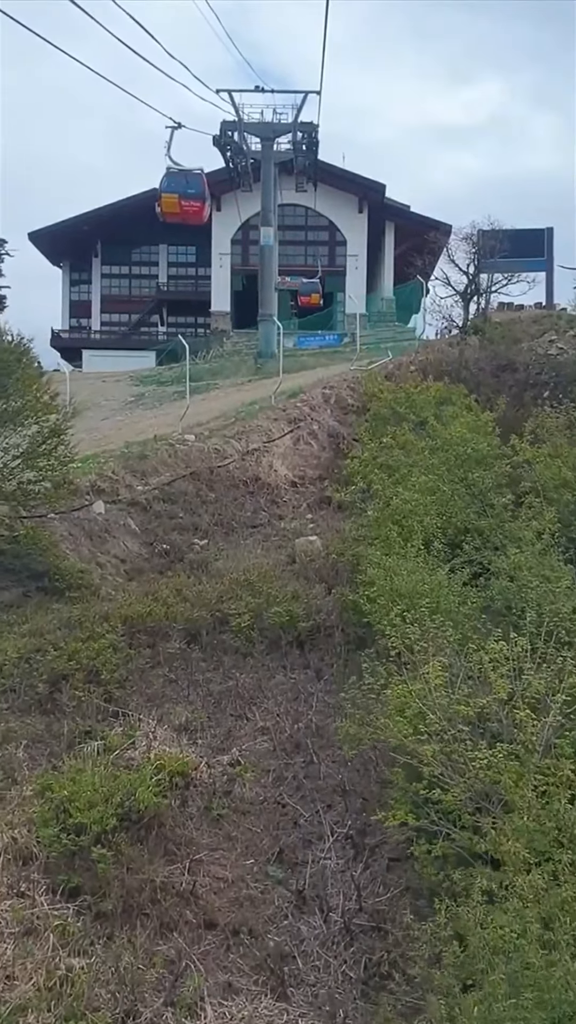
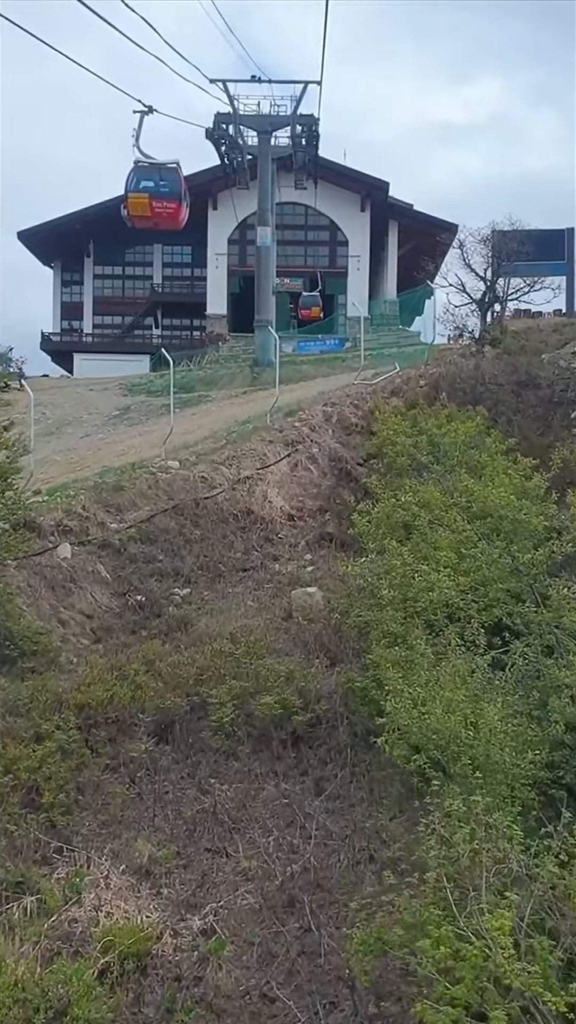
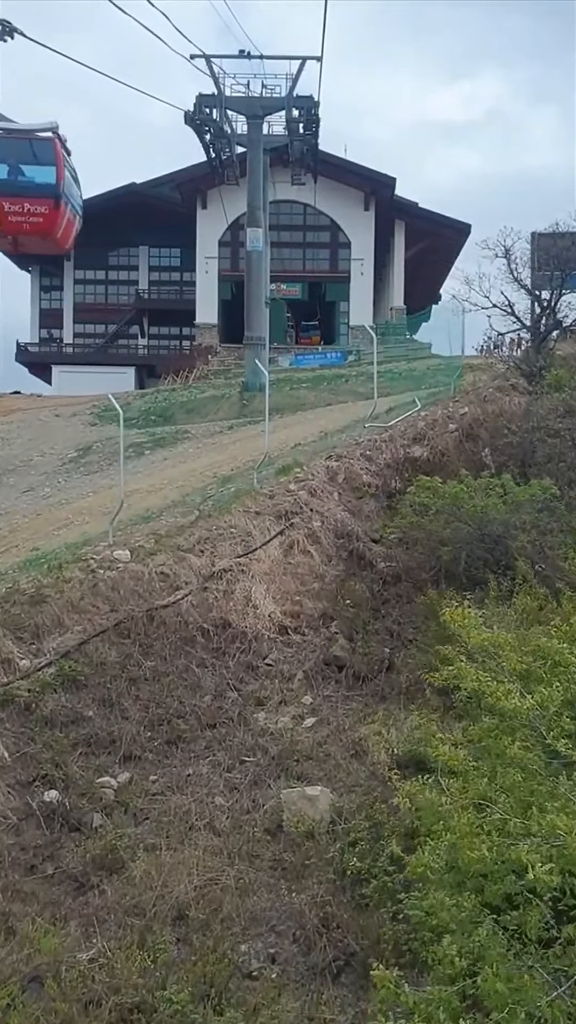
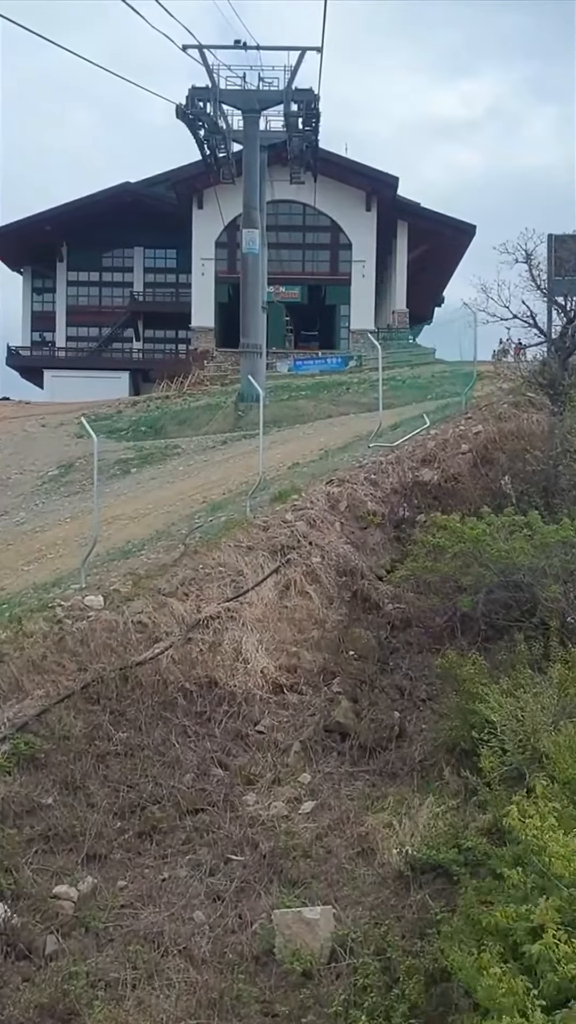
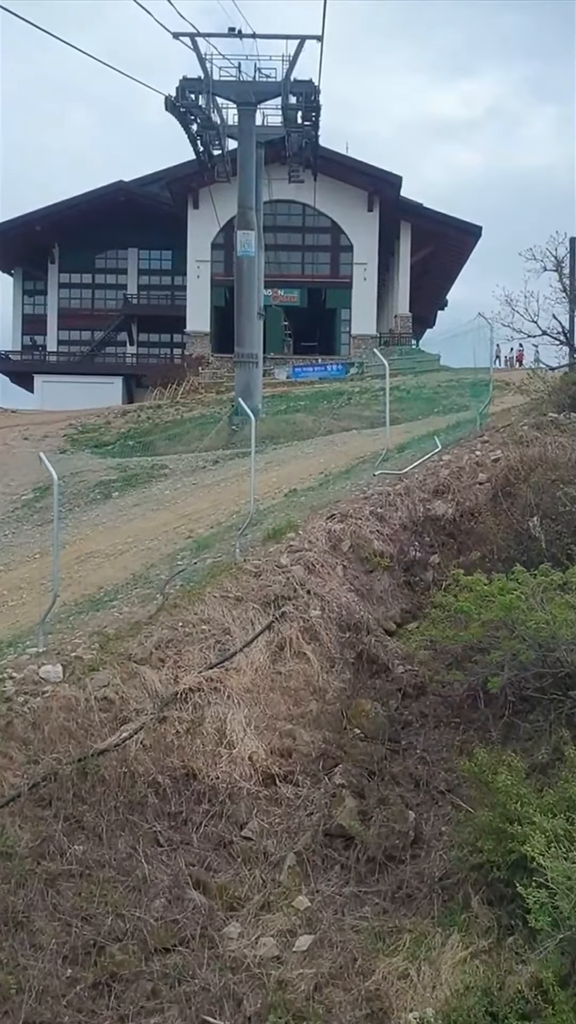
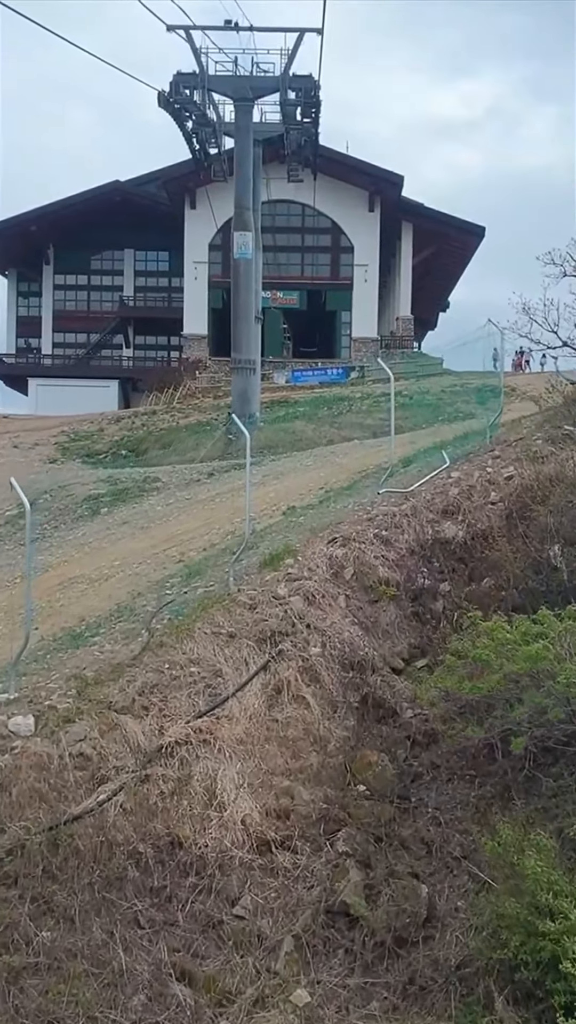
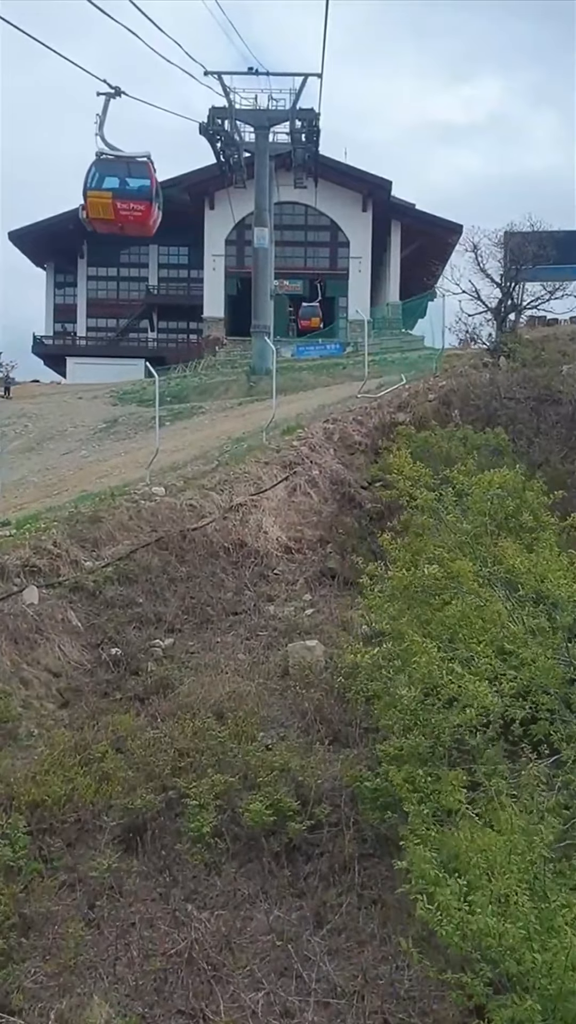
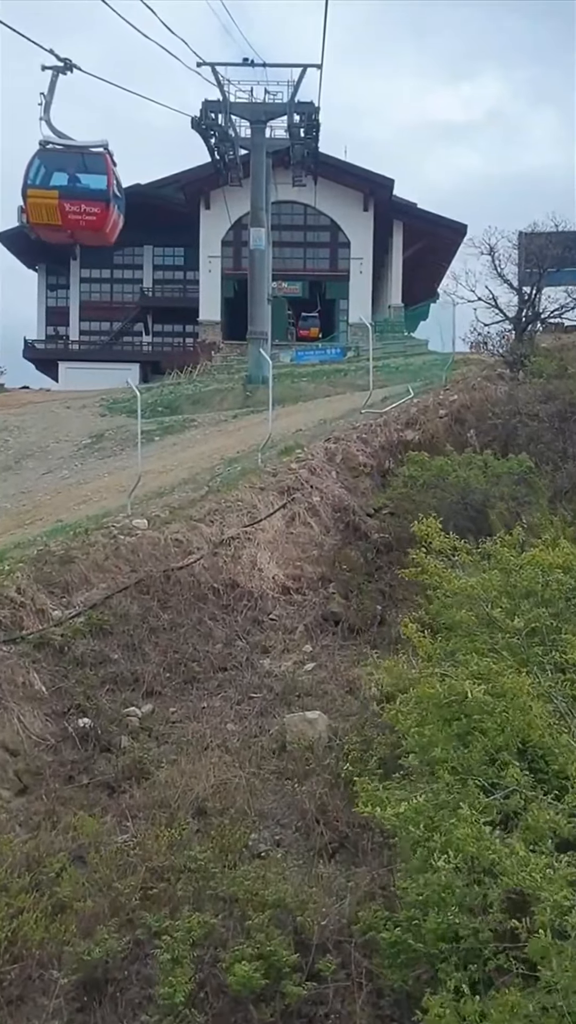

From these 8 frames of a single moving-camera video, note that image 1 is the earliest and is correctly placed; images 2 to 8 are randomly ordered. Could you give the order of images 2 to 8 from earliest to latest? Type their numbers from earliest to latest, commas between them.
2, 7, 8, 3, 4, 5, 6
